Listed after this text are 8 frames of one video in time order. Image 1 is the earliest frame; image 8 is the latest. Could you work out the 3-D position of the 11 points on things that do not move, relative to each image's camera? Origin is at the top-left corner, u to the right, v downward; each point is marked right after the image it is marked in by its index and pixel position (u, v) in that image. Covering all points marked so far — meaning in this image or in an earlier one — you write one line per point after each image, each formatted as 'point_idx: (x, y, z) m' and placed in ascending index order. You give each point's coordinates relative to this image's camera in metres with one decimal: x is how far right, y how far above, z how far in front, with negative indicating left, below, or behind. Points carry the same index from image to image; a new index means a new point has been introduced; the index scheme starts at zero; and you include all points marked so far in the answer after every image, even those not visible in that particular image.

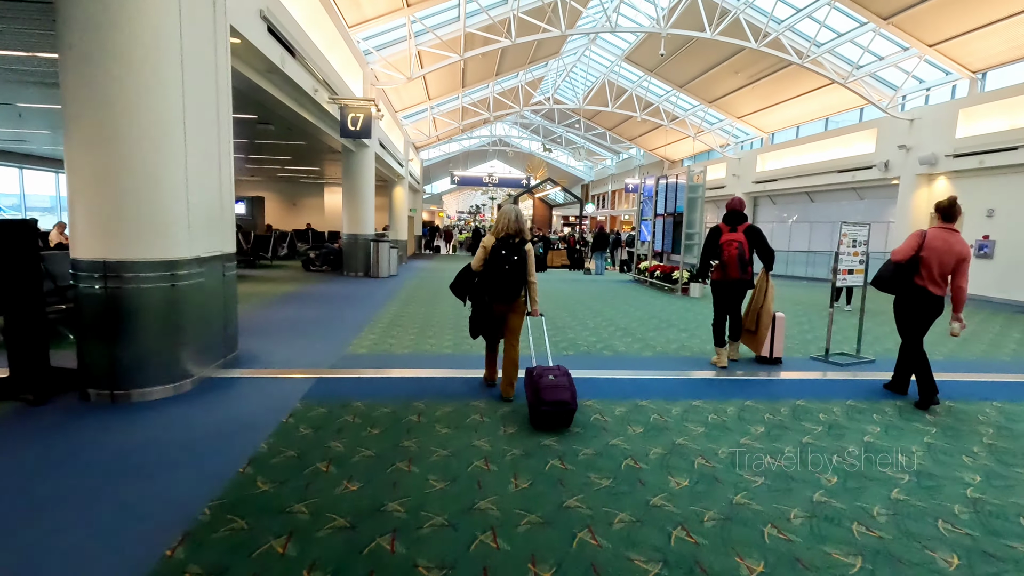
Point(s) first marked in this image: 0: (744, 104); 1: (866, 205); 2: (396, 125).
0: (+7.7, +6.2, +17.8) m
1: (+10.0, +2.3, +15.0) m
2: (-3.8, +5.3, +17.1) m
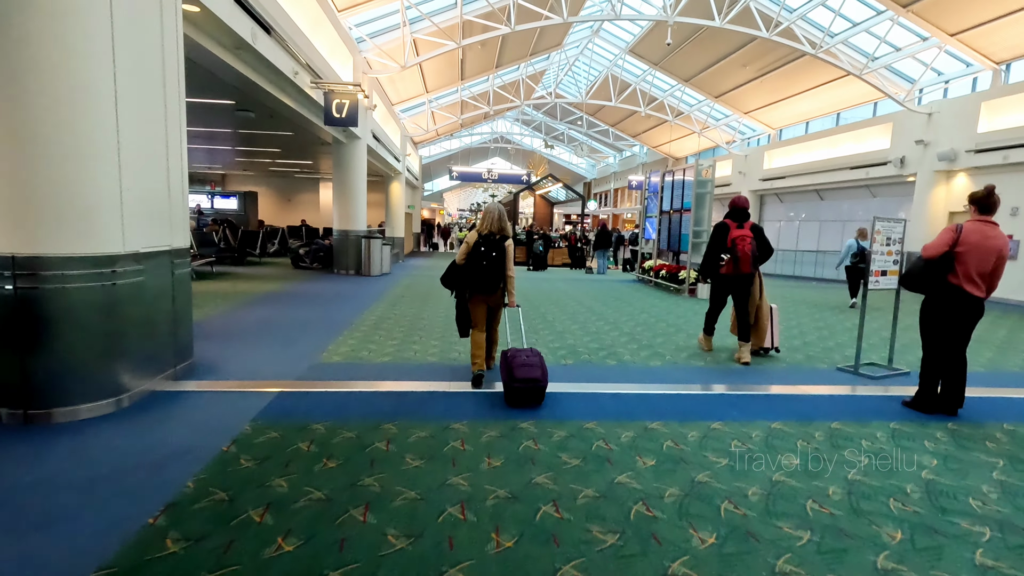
0: (+7.7, +6.1, +17.2) m
1: (+10.0, +2.3, +14.5) m
2: (-3.8, +5.3, +16.6) m
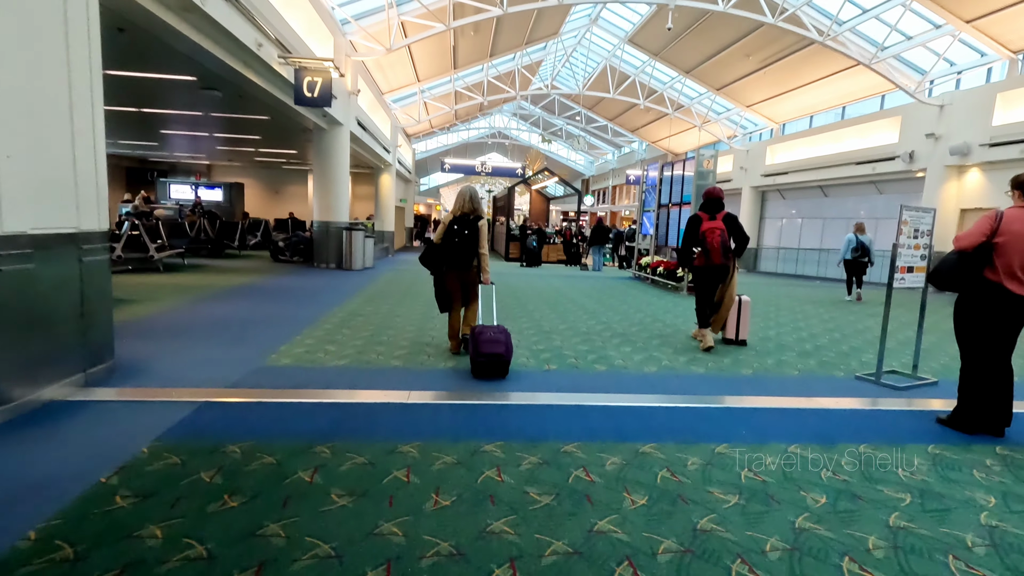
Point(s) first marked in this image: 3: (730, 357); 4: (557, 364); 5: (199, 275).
0: (+7.6, +6.2, +16.7) m
1: (+9.8, +2.3, +13.9) m
2: (-3.9, +5.5, +16.0) m
3: (+2.0, -0.6, +4.8) m
4: (+0.3, -0.6, +4.2) m
5: (-5.1, +0.2, +8.7) m
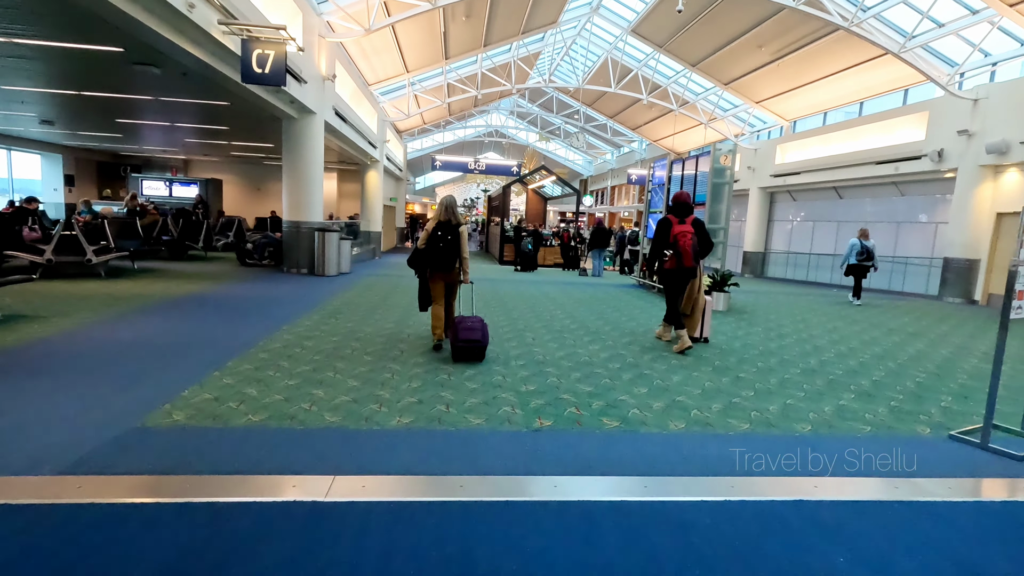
0: (+7.4, +6.0, +15.7) m
1: (+9.6, +2.1, +13.0) m
2: (-4.1, +5.4, +14.9) m
3: (+1.8, -0.8, +3.7) m
4: (+0.2, -0.8, +3.2) m
5: (-5.3, +0.1, +7.6) m
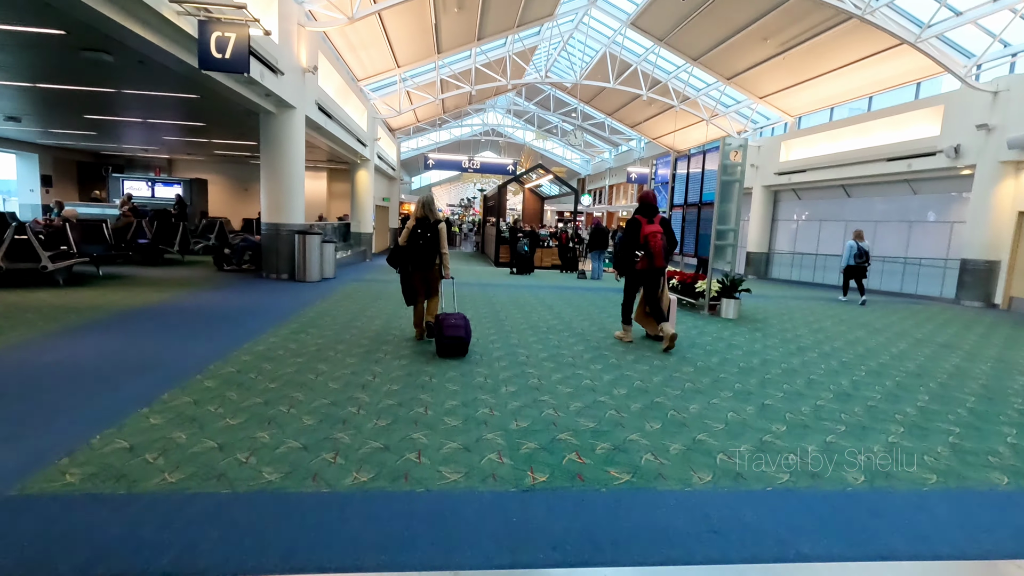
0: (+7.3, +5.9, +15.2) m
1: (+9.5, +2.0, +12.4) m
2: (-4.2, +5.2, +14.3) m
3: (+1.8, -0.9, +3.2) m
4: (+0.2, -0.9, +2.6) m
5: (-5.4, 0.0, +7.0) m
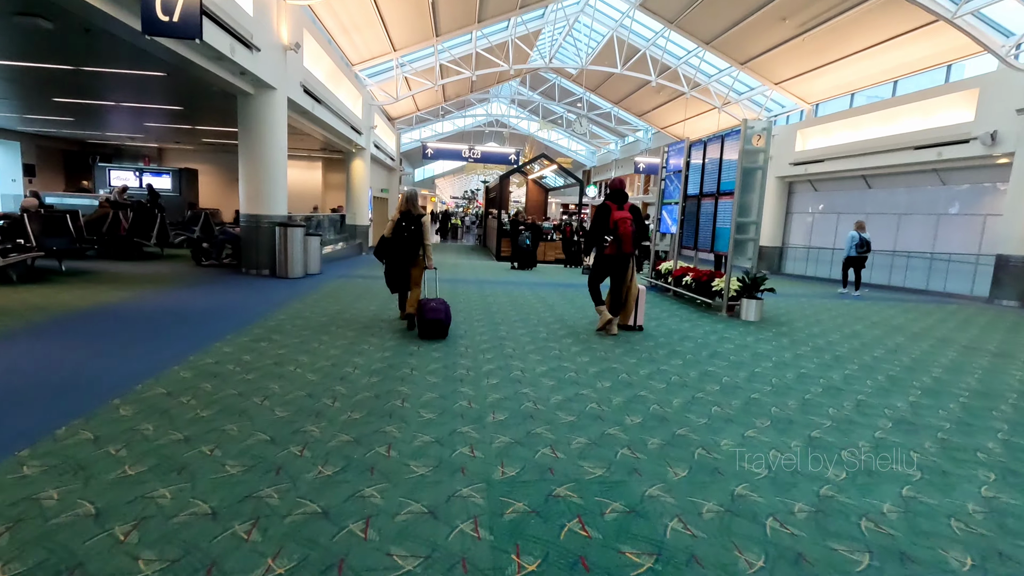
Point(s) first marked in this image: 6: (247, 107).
0: (+7.4, +6.0, +14.3) m
1: (+9.5, +2.1, +11.6) m
2: (-4.1, +5.4, +13.6) m
3: (+1.7, -0.9, +2.5) m
4: (+0.1, -0.9, +1.9) m
5: (-5.4, 0.0, +6.4) m
6: (-3.9, +2.6, +7.8) m
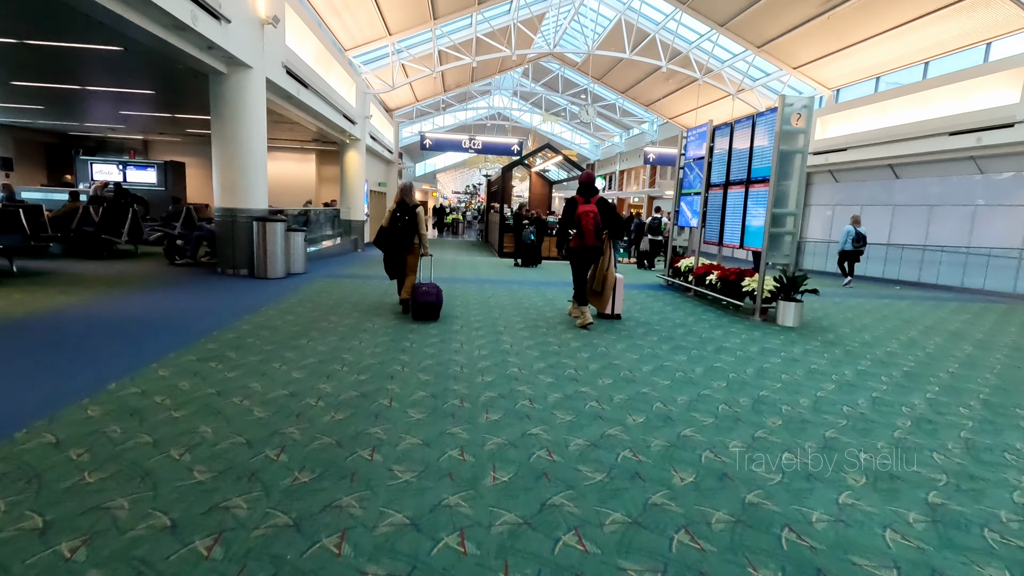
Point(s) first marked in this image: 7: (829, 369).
0: (+7.4, +6.1, +13.5) m
1: (+9.6, +2.2, +10.8) m
2: (-4.1, +5.4, +12.8) m
3: (+1.7, -1.0, +1.7) m
4: (+0.1, -1.0, +1.1) m
5: (-5.3, 0.0, +5.7) m
6: (-3.8, +2.6, +7.0) m
7: (+2.4, -0.7, +4.1) m
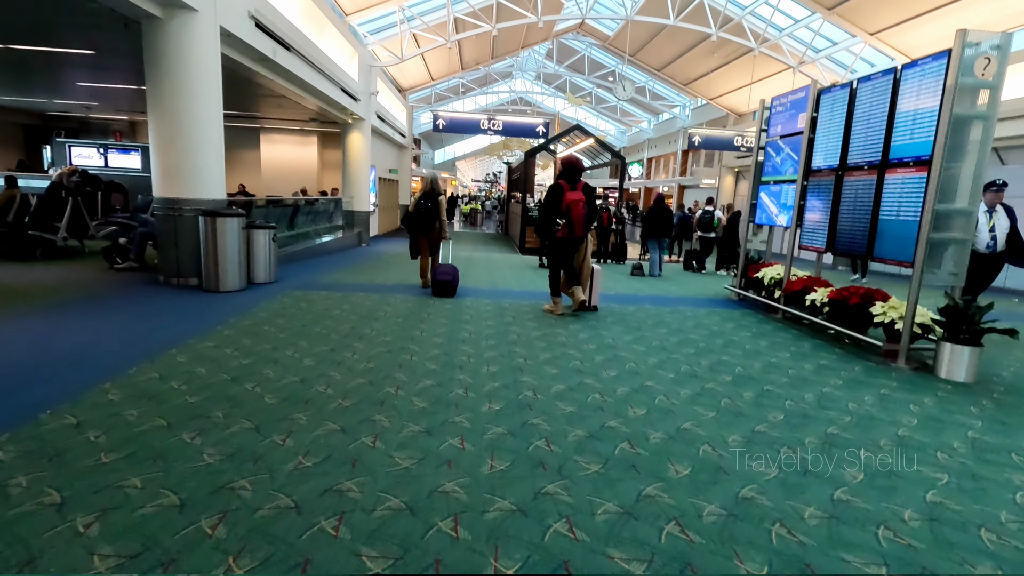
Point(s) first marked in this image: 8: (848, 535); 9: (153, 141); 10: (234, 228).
0: (+8.0, +6.0, +11.2) m
1: (+10.0, +1.9, +8.6) m
2: (-3.5, +5.4, +11.0) m
3: (+1.8, -1.3, -0.1) m
4: (+0.2, -1.3, -0.7) m
5: (-5.1, -0.2, +4.1) m
6: (-3.5, +2.5, +5.3) m
7: (+2.6, -0.9, +2.2) m
8: (+1.2, -0.9, +1.9) m
9: (-3.7, +1.5, +5.6) m
10: (-2.9, +0.6, +5.6) m
